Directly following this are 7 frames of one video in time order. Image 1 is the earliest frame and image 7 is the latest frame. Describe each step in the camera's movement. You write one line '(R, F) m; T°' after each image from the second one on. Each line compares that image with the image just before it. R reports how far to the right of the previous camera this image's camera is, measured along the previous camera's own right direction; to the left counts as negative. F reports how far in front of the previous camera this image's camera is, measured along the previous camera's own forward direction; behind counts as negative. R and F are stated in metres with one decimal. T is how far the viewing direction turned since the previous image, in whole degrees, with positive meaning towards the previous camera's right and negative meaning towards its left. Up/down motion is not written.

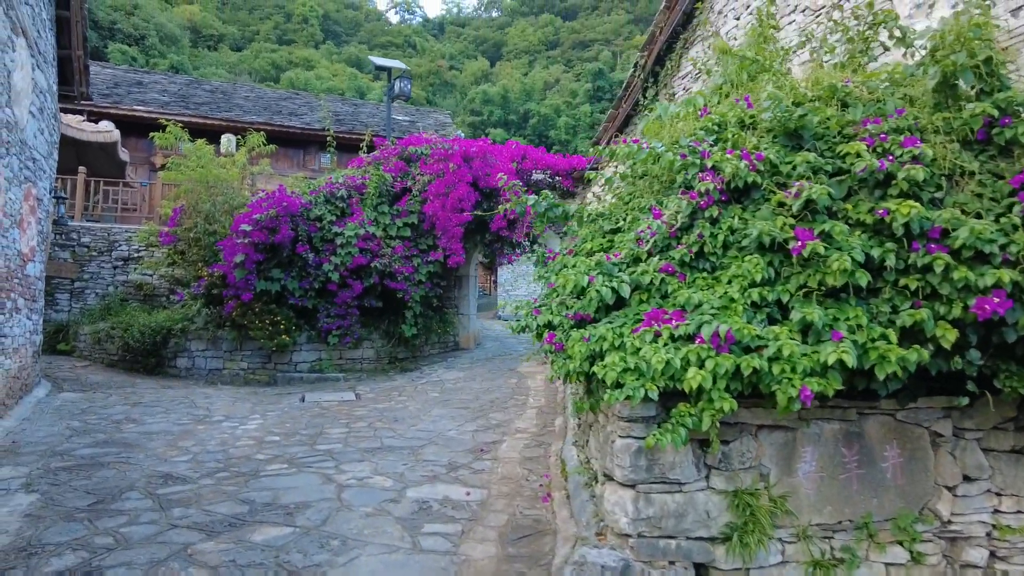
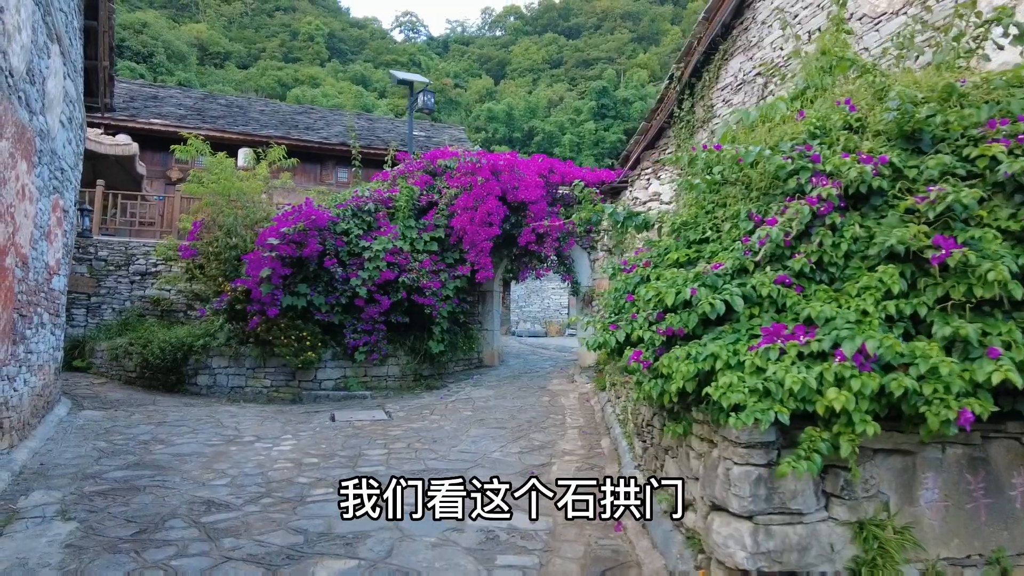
(-0.4, +0.2) m; 0°
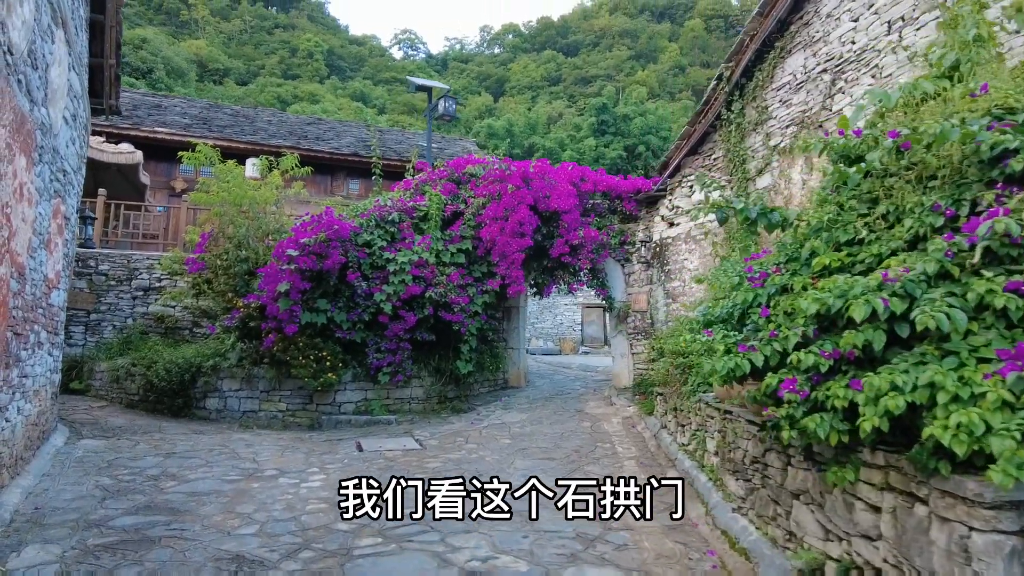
(-0.4, +0.6) m; 0°
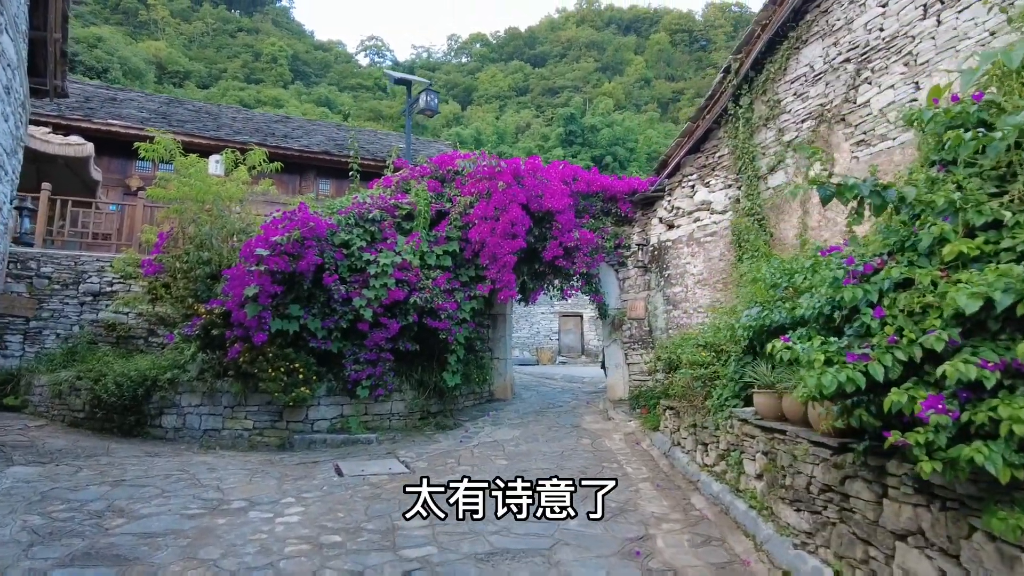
(-0.3, +0.6) m; +3°
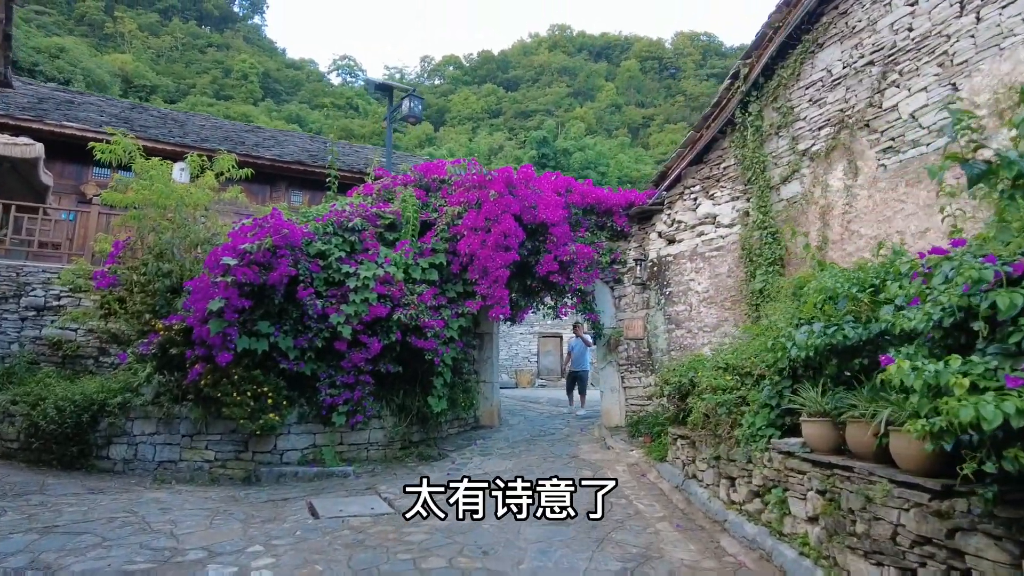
(-0.2, +0.5) m; +3°
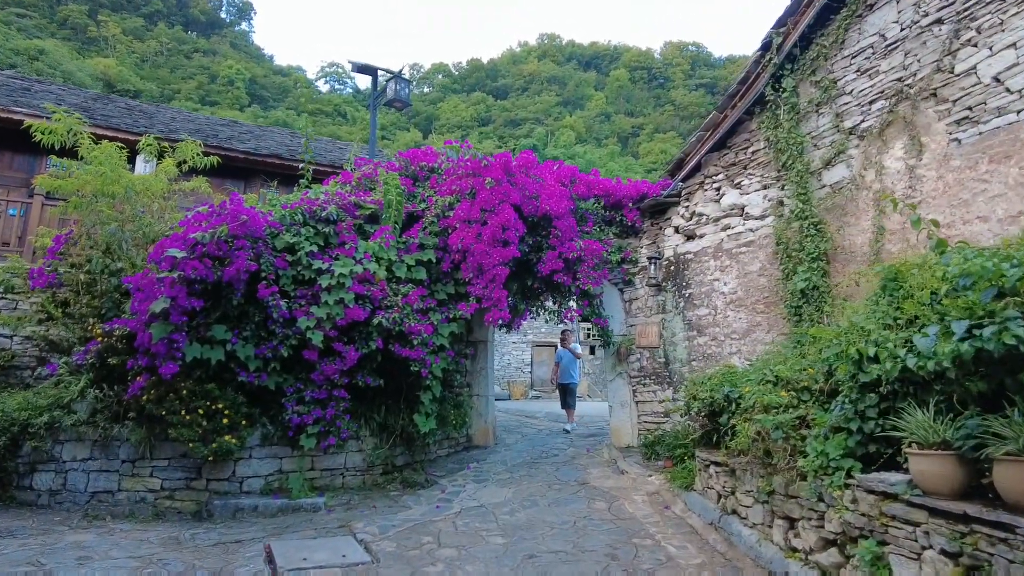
(-0.1, +0.8) m; +1°
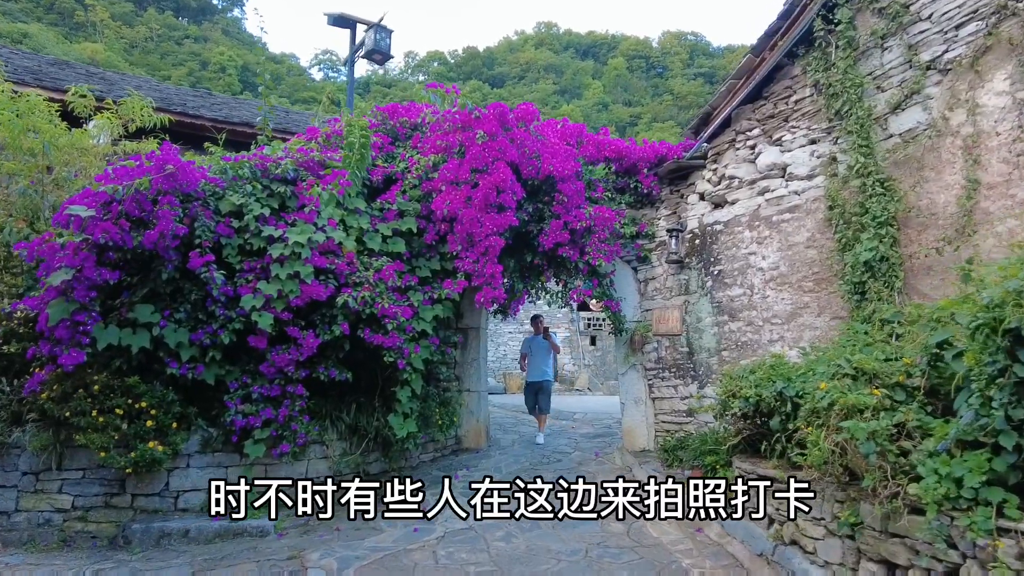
(0.0, +0.9) m; 0°
